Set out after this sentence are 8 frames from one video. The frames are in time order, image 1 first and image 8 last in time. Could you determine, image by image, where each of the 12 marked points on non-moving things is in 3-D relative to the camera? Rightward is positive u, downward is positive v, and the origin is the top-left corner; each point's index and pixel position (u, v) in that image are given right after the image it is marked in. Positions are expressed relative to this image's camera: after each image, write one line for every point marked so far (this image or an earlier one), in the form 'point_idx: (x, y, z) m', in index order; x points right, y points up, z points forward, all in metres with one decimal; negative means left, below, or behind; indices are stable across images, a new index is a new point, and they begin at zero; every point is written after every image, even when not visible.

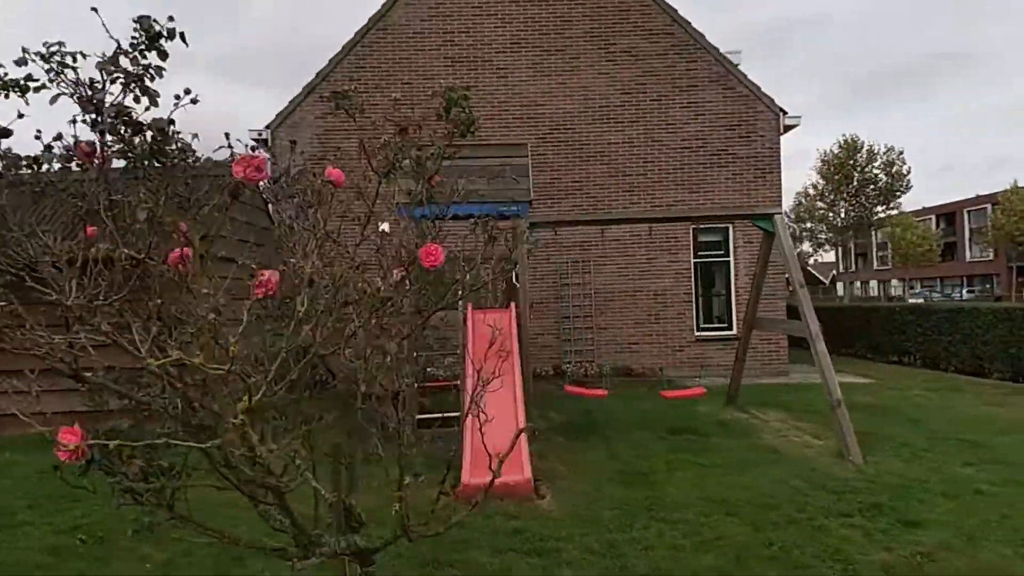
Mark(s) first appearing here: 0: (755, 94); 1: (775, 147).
0: (+4.1, +3.2, +10.0) m
1: (+4.4, +2.3, +10.0) m
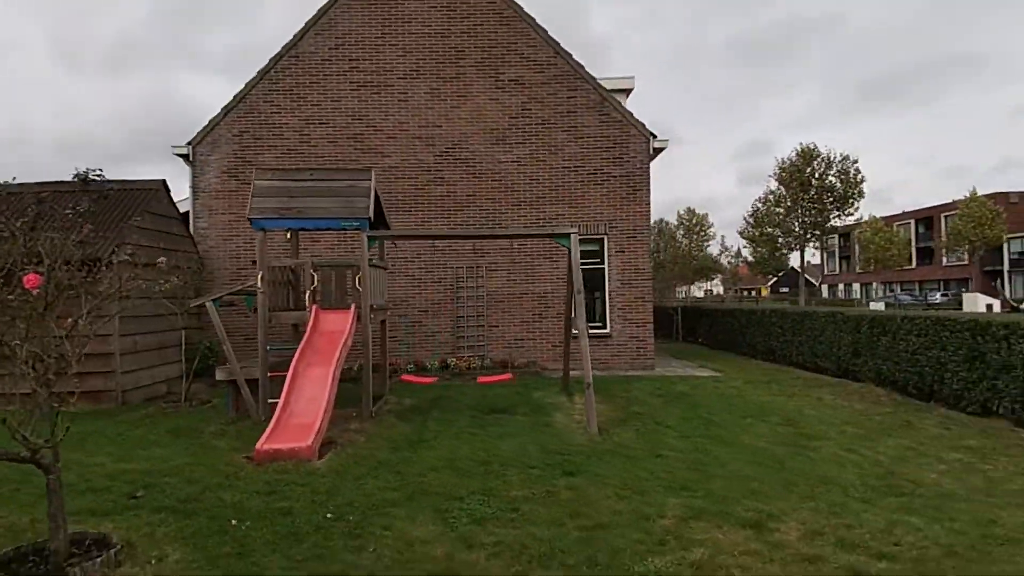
0: (+2.2, +3.1, +11.1) m
1: (+2.5, +2.2, +11.1) m
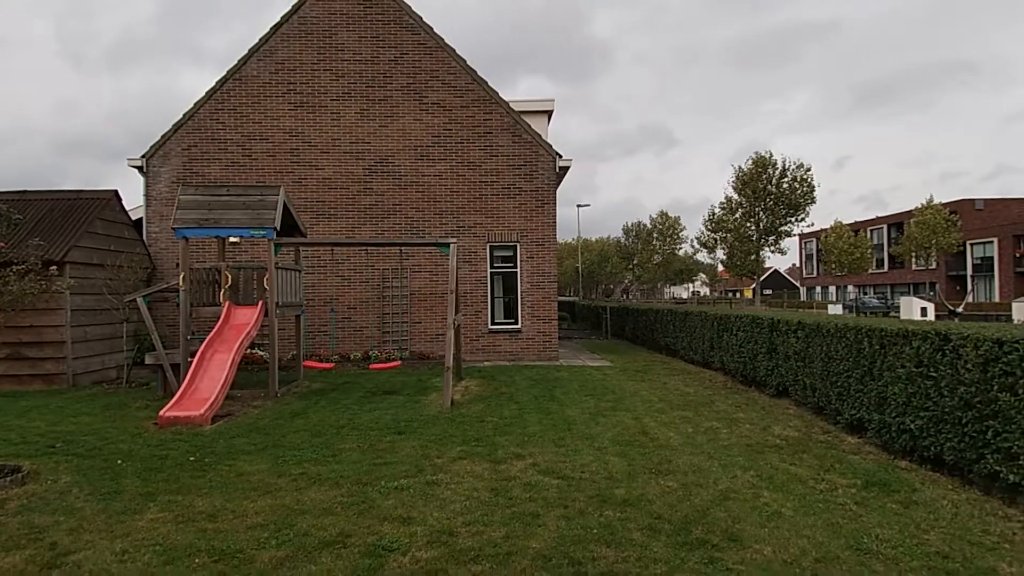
0: (+0.5, +3.1, +12.5) m
1: (+0.8, +2.2, +12.5) m
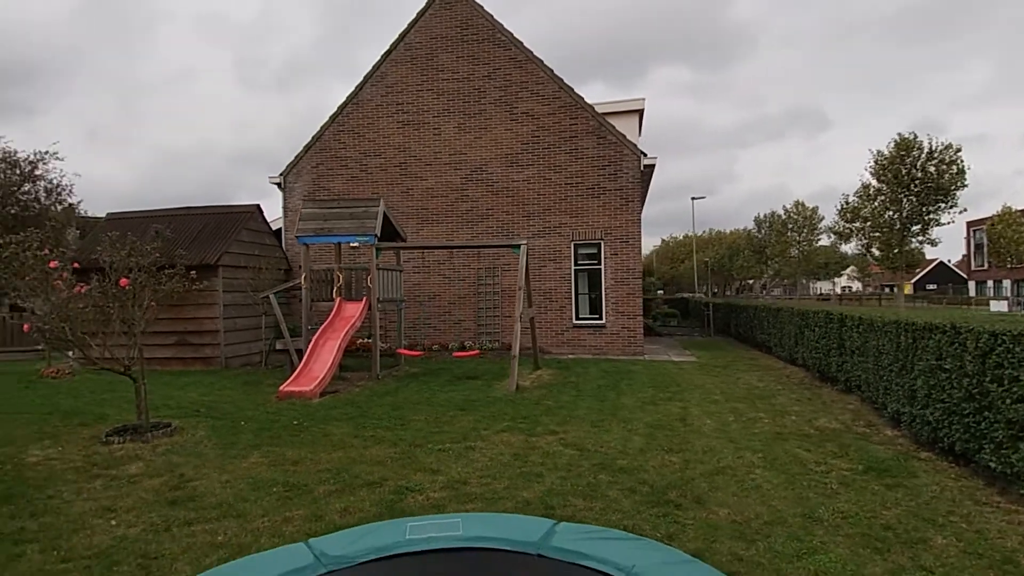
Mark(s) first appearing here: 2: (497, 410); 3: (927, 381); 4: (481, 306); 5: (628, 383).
0: (+2.4, +3.1, +12.9) m
1: (+2.7, +2.3, +12.9) m
2: (-0.2, -1.4, +6.9) m
3: (+3.5, -0.8, +5.1) m
4: (-0.7, -0.4, +12.6) m
5: (+1.7, -1.4, +9.0) m
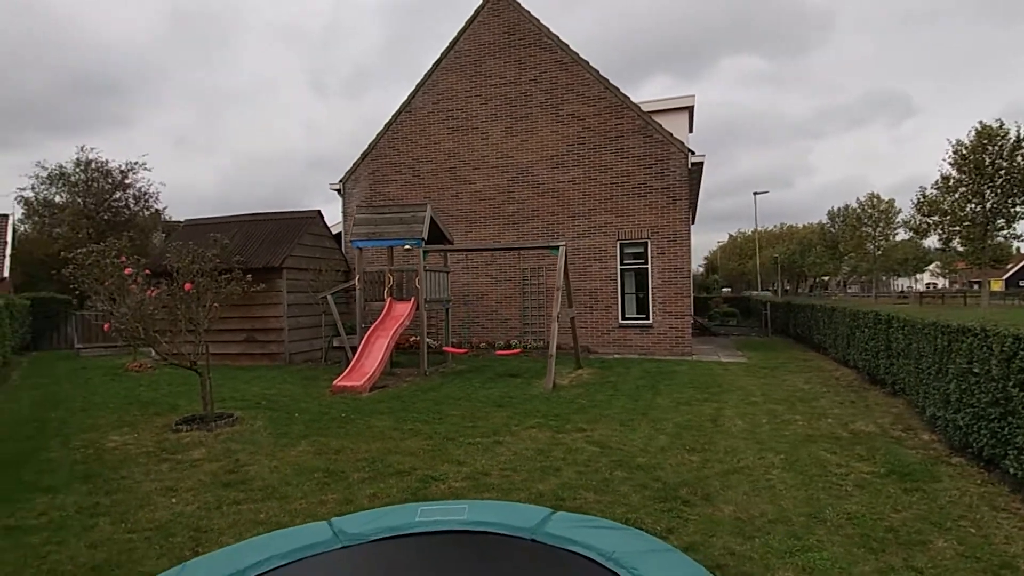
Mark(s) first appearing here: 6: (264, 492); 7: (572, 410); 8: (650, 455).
0: (+3.4, +3.2, +12.9) m
1: (+3.6, +2.3, +12.8) m
2: (+0.2, -1.4, +7.2) m
3: (+3.7, -0.8, +4.9) m
4: (+0.3, -0.4, +12.9) m
5: (+2.3, -1.4, +9.1) m
6: (-1.9, -1.6, +4.6) m
7: (+0.7, -1.4, +7.1) m
8: (+1.2, -1.4, +5.3) m
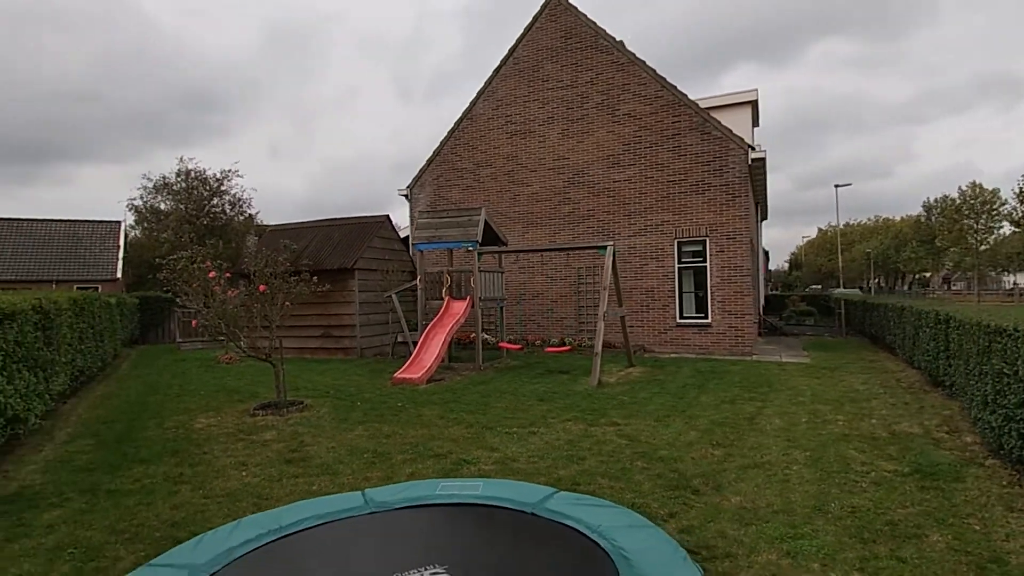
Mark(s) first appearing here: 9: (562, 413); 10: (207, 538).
0: (+4.6, +3.2, +12.8) m
1: (+4.8, +2.3, +12.7) m
2: (+0.8, -1.4, +7.5) m
3: (+3.9, -0.8, +4.9) m
4: (+1.6, -0.4, +13.1) m
5: (+3.1, -1.4, +9.1) m
6: (-1.7, -1.6, +5.2) m
7: (+1.2, -1.4, +7.4) m
8: (+1.5, -1.4, +5.5) m
9: (+0.6, -1.4, +6.9) m
10: (-1.6, -1.3, +3.2) m
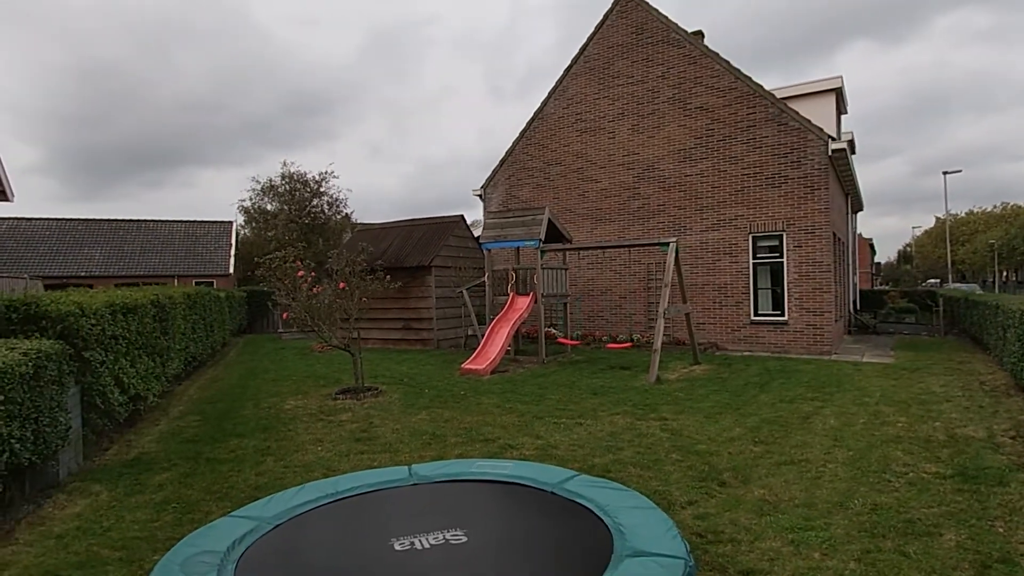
0: (+6.0, +3.3, +12.3) m
1: (+6.3, +2.4, +12.2) m
2: (+1.5, -1.4, +7.7) m
3: (+4.2, -0.8, +4.7) m
4: (+3.1, -0.3, +13.2) m
5: (+4.0, -1.4, +9.0) m
6: (-1.3, -1.5, +5.8) m
7: (+1.9, -1.4, +7.5) m
8: (+1.9, -1.4, +5.6) m
9: (+1.2, -1.4, +7.2) m
10: (-1.5, -1.3, +3.9) m
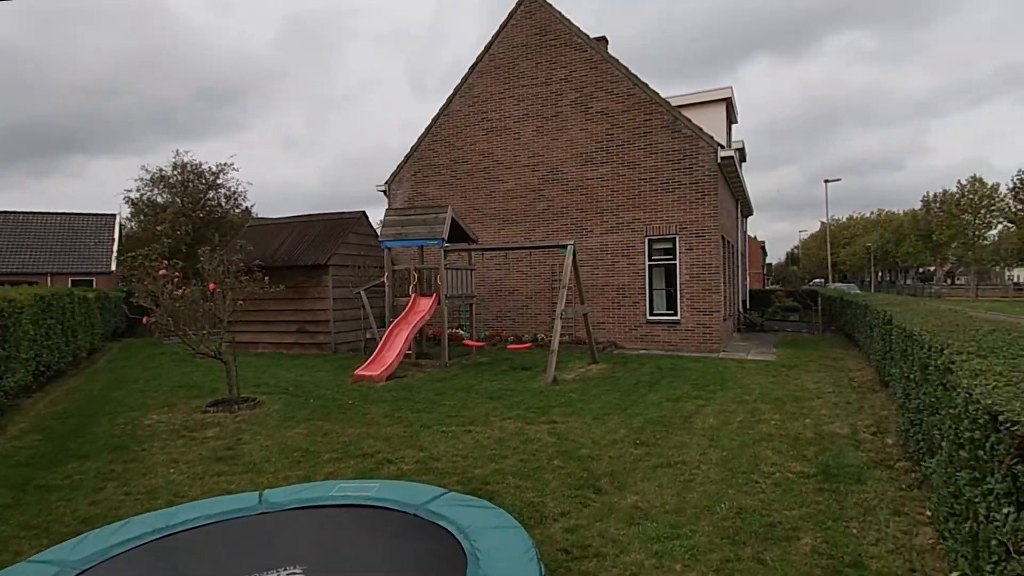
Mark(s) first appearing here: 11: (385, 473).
0: (+3.9, +3.2, +12.8) m
1: (+4.2, +2.4, +12.7) m
2: (+0.1, -1.4, +7.6) m
3: (+3.2, -0.8, +4.9) m
4: (+0.9, -0.3, +13.2) m
5: (+2.4, -1.4, +9.2) m
6: (-2.4, -1.6, +5.4) m
7: (+0.5, -1.4, +7.5) m
8: (+0.8, -1.5, +5.6) m
9: (-0.1, -1.4, +7.0) m
10: (-2.3, -1.4, +3.4) m
11: (-1.0, -1.5, +4.9) m
